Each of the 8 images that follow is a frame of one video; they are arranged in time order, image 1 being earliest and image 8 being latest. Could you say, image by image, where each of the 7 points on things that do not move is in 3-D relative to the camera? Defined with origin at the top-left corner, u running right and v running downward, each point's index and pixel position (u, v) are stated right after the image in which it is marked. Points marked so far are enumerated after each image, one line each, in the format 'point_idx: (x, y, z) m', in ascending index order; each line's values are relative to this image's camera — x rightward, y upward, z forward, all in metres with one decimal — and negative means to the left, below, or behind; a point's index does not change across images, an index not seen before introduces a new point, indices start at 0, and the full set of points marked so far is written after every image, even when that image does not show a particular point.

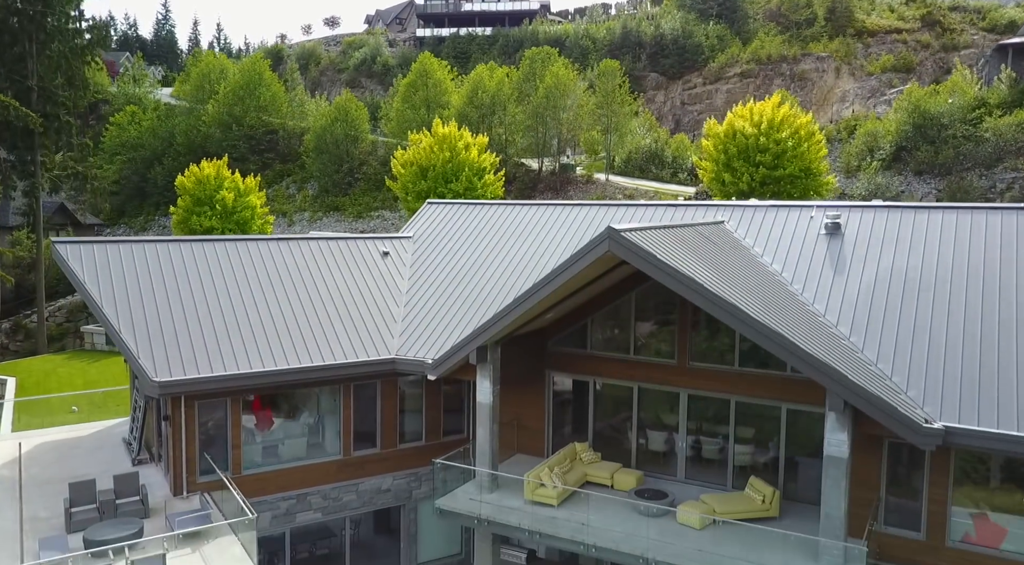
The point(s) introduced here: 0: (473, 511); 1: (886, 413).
0: (-0.8, -4.7, +16.8) m
1: (+5.9, -2.1, +12.5) m
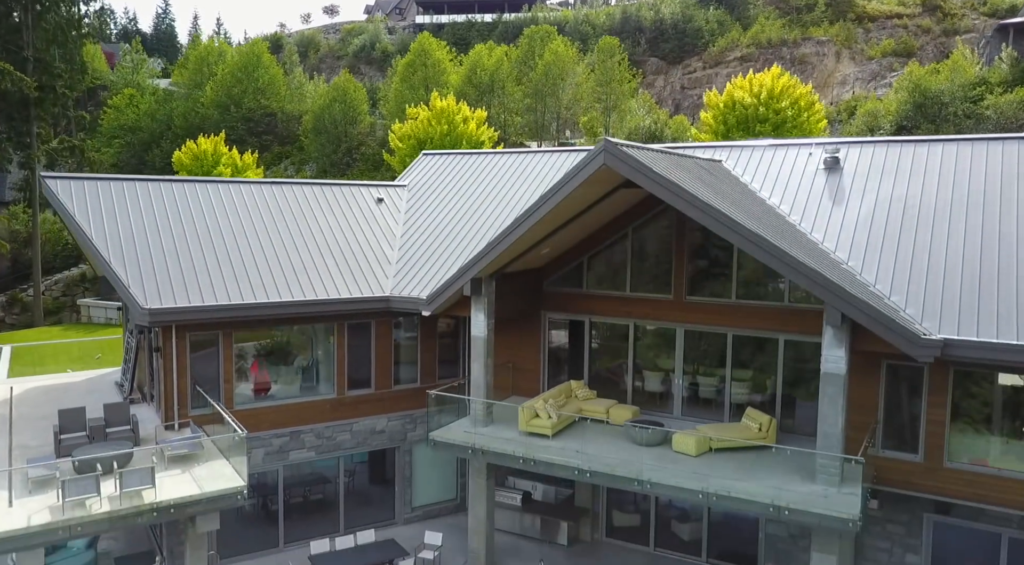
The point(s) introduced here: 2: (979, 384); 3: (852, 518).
0: (-1.0, -3.2, +16.7) m
1: (+5.8, -0.7, +12.3) m
2: (+8.0, -1.7, +13.5) m
3: (+5.4, -3.6, +12.6) m
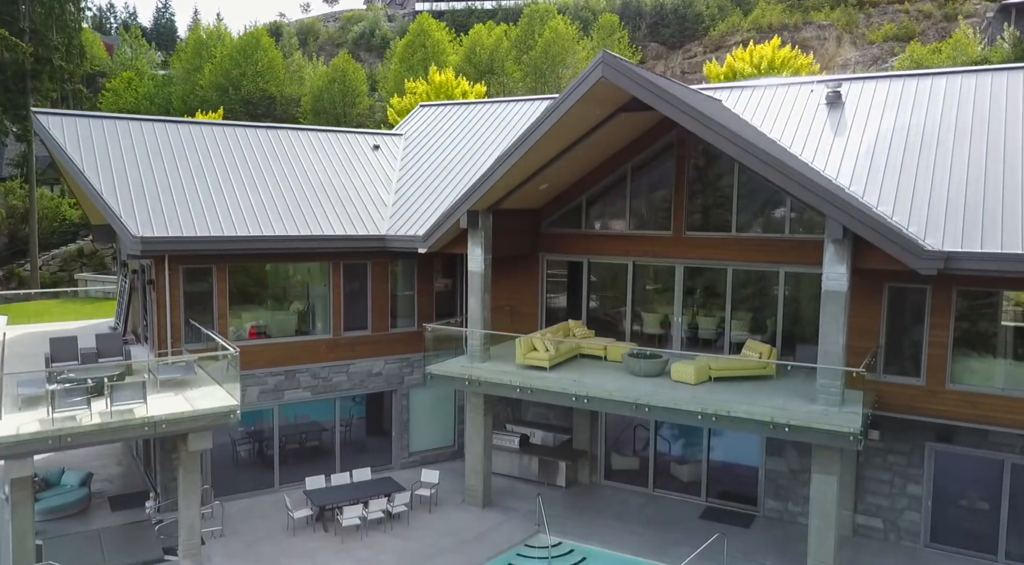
0: (-1.0, -1.8, +16.5) m
1: (+5.7, +0.7, +12.1) m
2: (+7.9, -0.4, +13.3) m
3: (+5.4, -2.3, +12.4) m
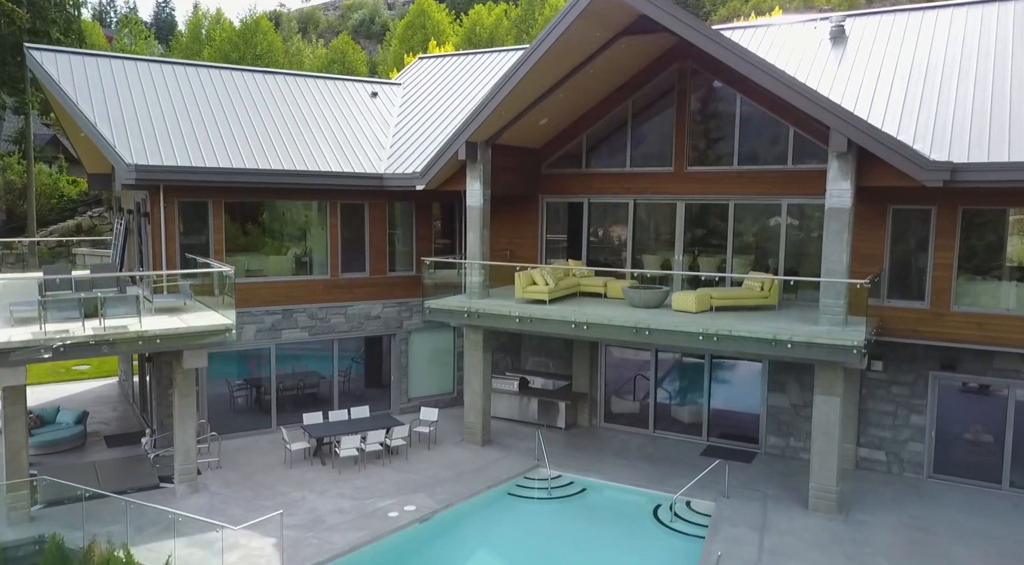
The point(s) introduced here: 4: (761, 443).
0: (-1.0, -0.4, +16.3) m
1: (+5.7, +2.1, +11.9) m
2: (+7.9, +1.0, +13.1) m
3: (+5.3, -0.9, +12.2) m
4: (+5.3, -3.4, +16.8) m
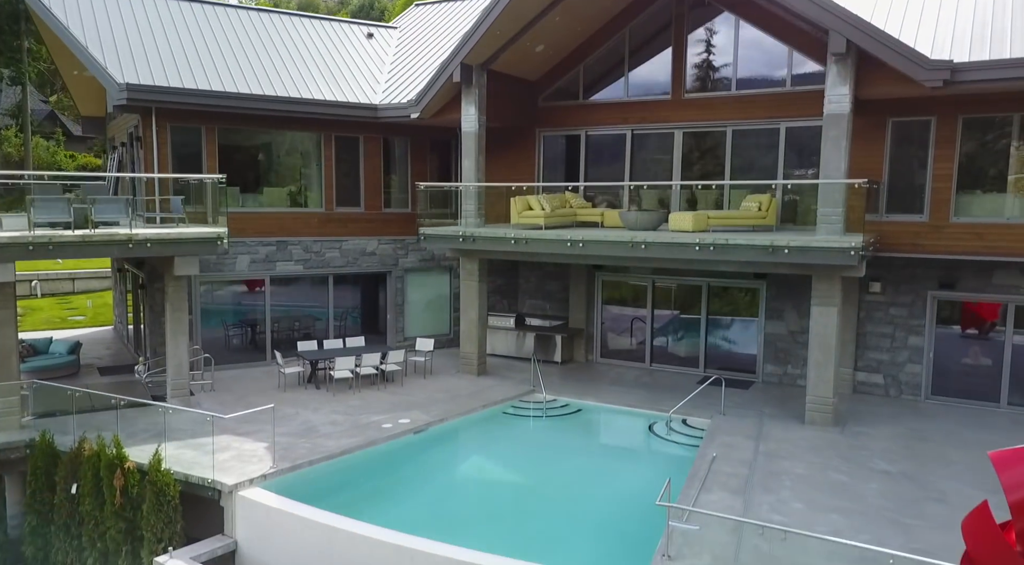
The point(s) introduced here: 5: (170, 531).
0: (-1.1, +1.1, +16.2) m
1: (+5.6, +3.5, +11.8) m
2: (+7.8, +2.5, +13.0) m
3: (+5.2, +0.6, +12.1) m
4: (+5.2, -1.9, +16.7) m
5: (-4.4, -3.2, +10.2) m
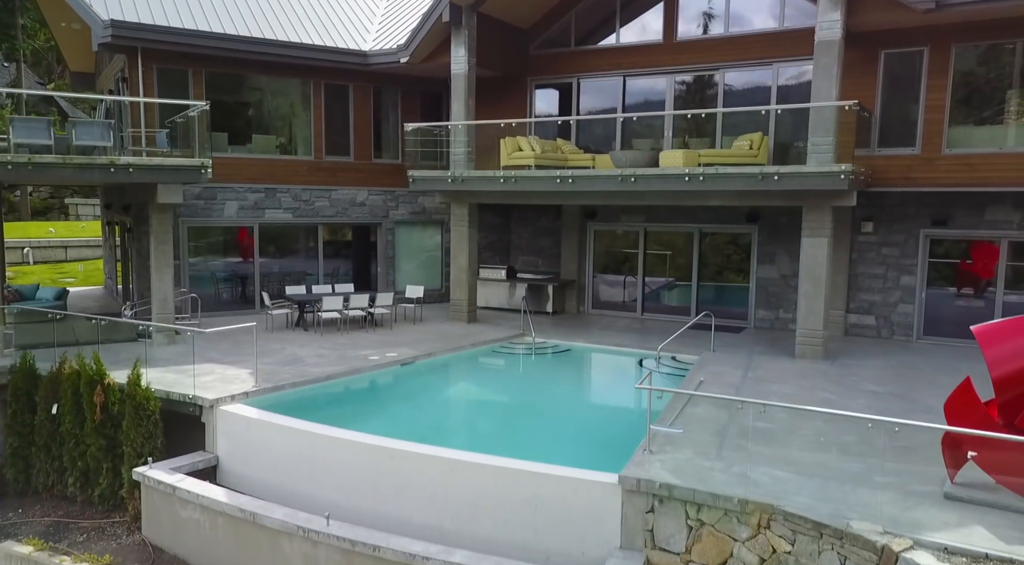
0: (-1.3, +2.2, +16.1) m
1: (+5.4, +4.6, +11.6) m
2: (+7.6, +3.6, +12.8) m
3: (+5.0, +1.7, +12.0) m
4: (+5.0, -0.8, +16.6) m
5: (-4.6, -2.1, +10.1) m
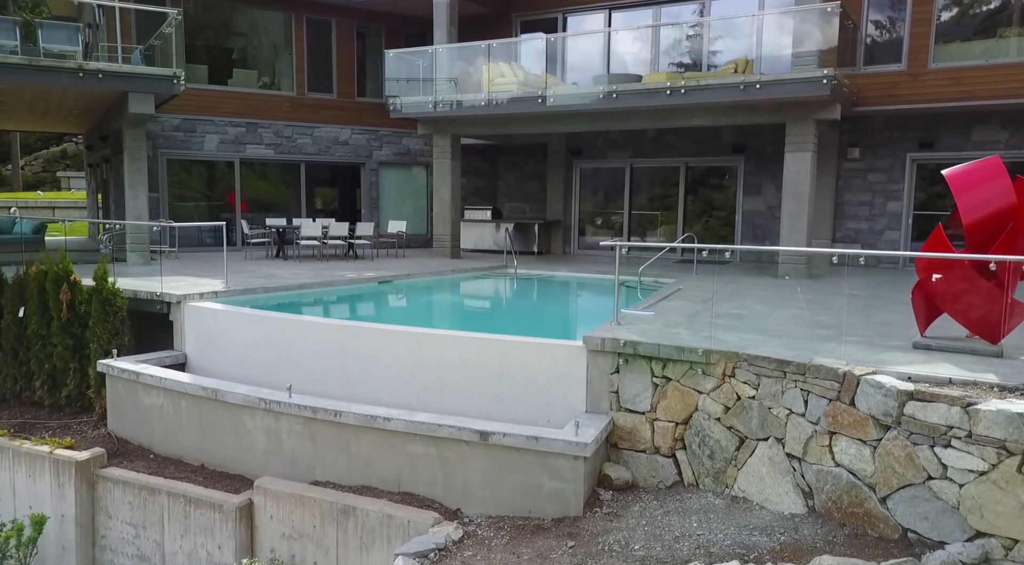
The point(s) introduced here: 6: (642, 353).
0: (-1.7, +3.6, +15.9) m
1: (+5.1, +6.0, +11.4) m
2: (+7.3, +4.9, +12.6) m
3: (+4.7, +3.0, +11.8) m
4: (+4.6, +0.6, +16.4) m
5: (-4.9, -0.8, +9.9) m
6: (+1.1, -0.6, +6.7) m
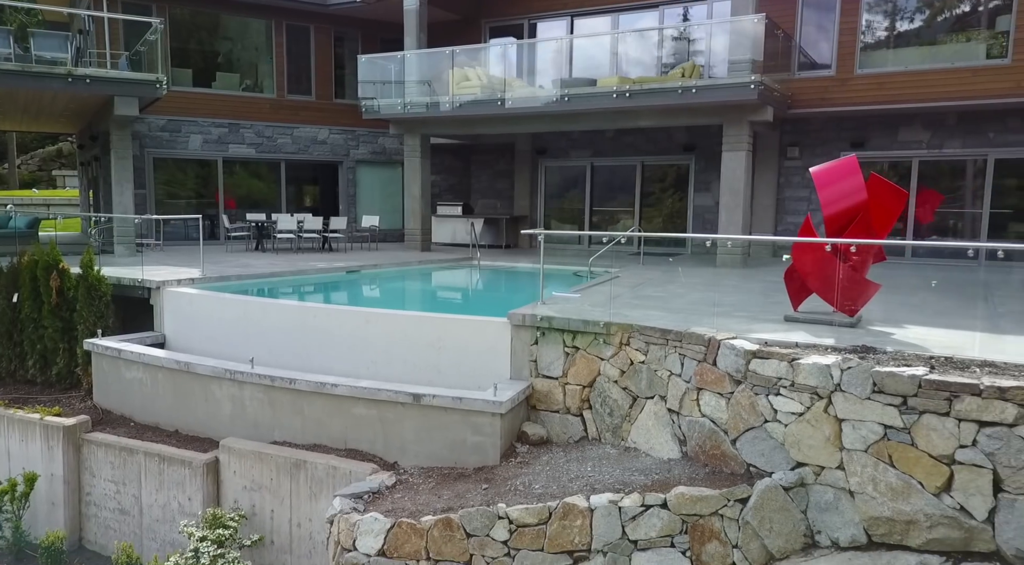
0: (-2.4, +3.8, +16.9) m
1: (+4.4, +6.1, +12.4) m
2: (+6.6, +5.1, +13.7) m
3: (+4.0, +3.2, +12.8) m
4: (+3.9, +0.8, +17.5) m
5: (-5.7, -0.6, +10.9) m
6: (+0.4, -0.4, +7.8) m
